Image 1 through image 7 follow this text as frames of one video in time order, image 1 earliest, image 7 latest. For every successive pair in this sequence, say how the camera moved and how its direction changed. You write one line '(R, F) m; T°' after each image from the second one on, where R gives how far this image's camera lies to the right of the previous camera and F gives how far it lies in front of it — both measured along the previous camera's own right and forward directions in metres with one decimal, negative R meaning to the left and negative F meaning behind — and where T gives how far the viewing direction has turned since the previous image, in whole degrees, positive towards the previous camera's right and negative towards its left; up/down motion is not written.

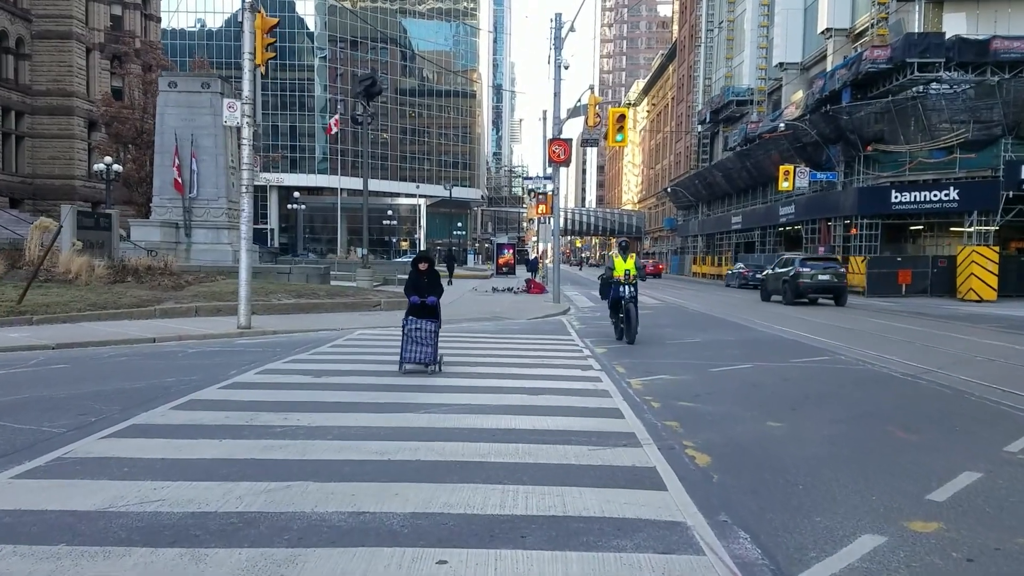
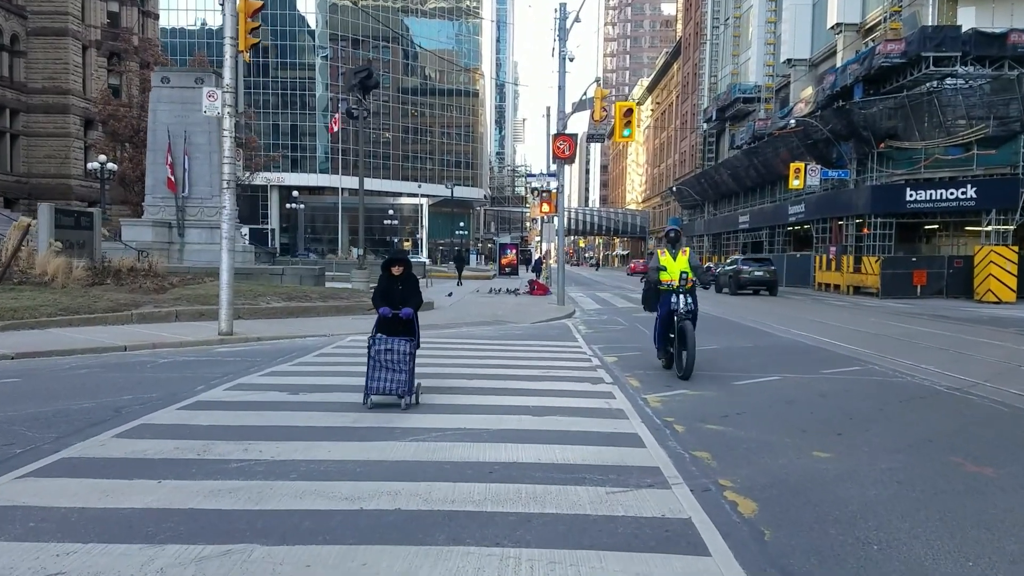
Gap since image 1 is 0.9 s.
(0.0, +1.0) m; 0°
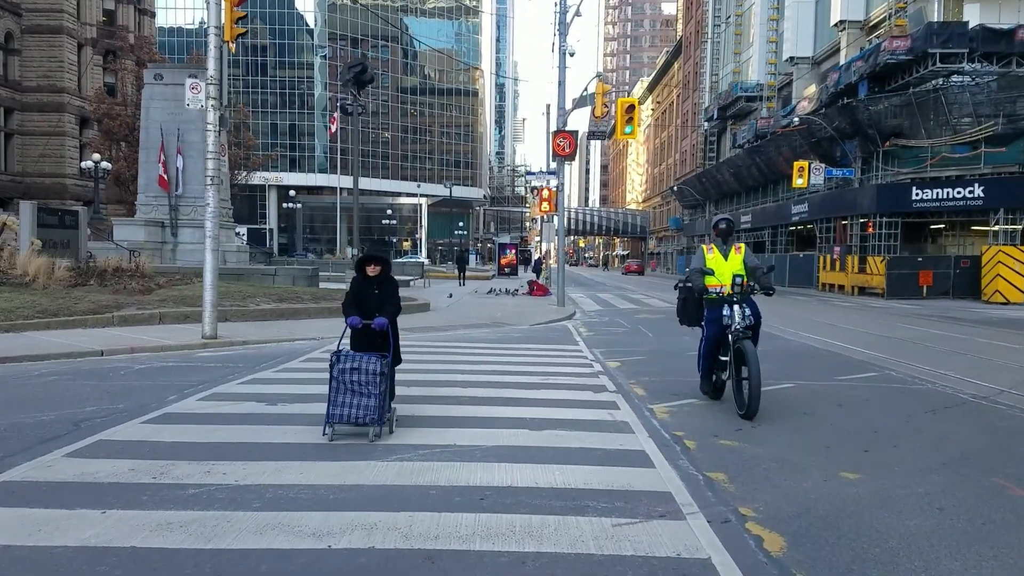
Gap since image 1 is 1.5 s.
(0.0, +0.6) m; 0°
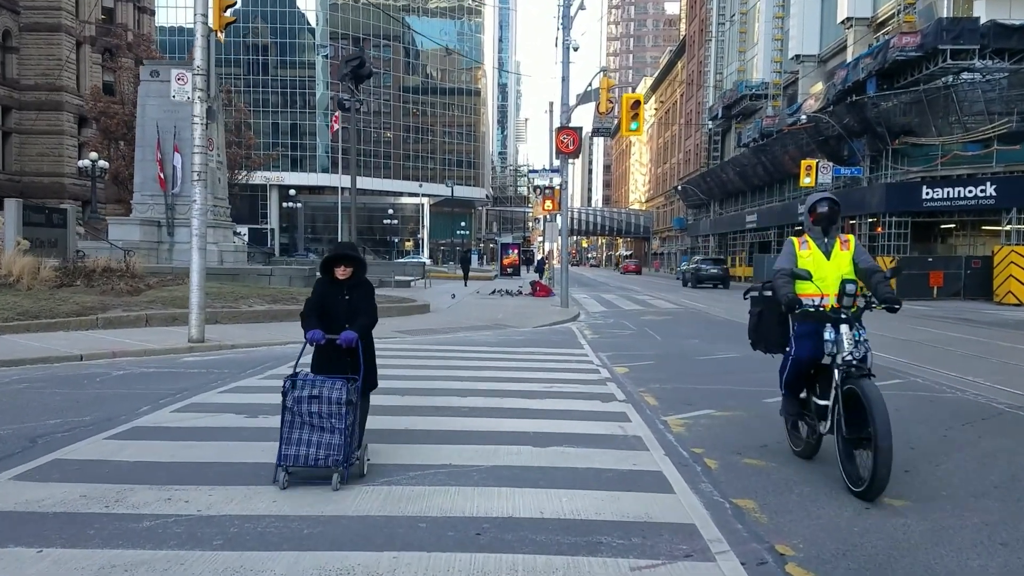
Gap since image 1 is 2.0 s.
(0.0, +0.6) m; 0°
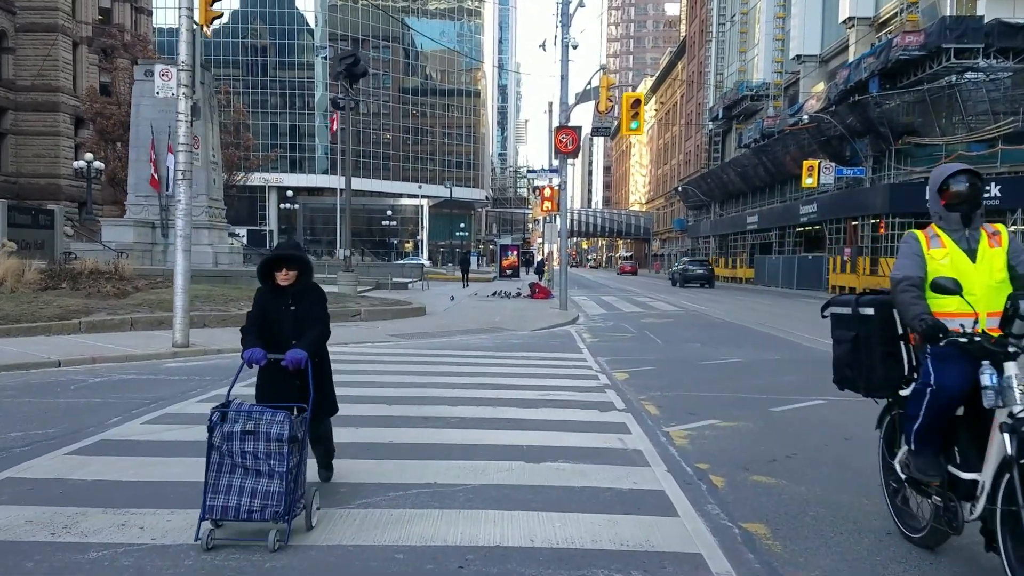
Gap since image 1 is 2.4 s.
(+0.1, +0.4) m; 0°
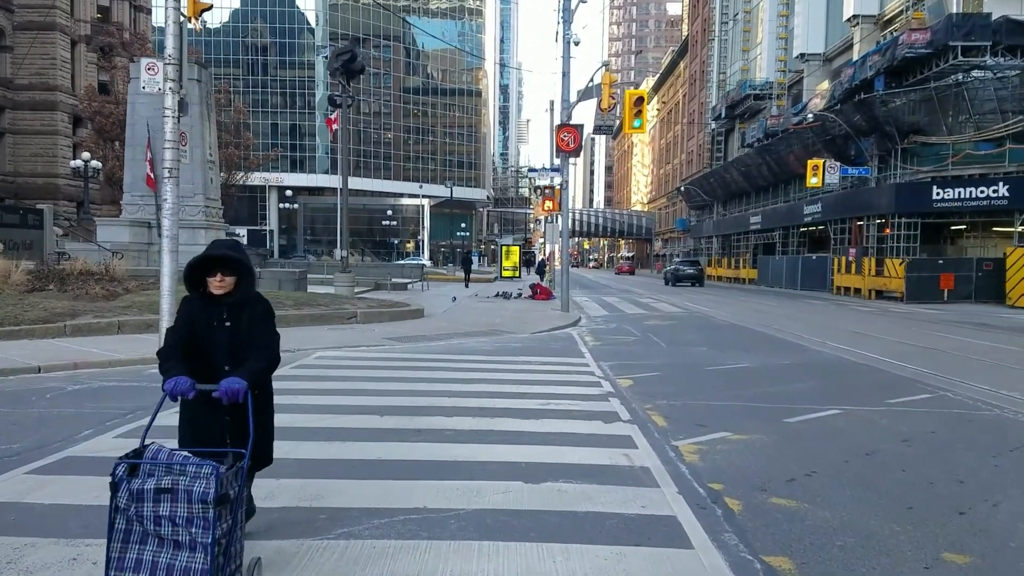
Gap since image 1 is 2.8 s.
(0.0, +0.4) m; 0°
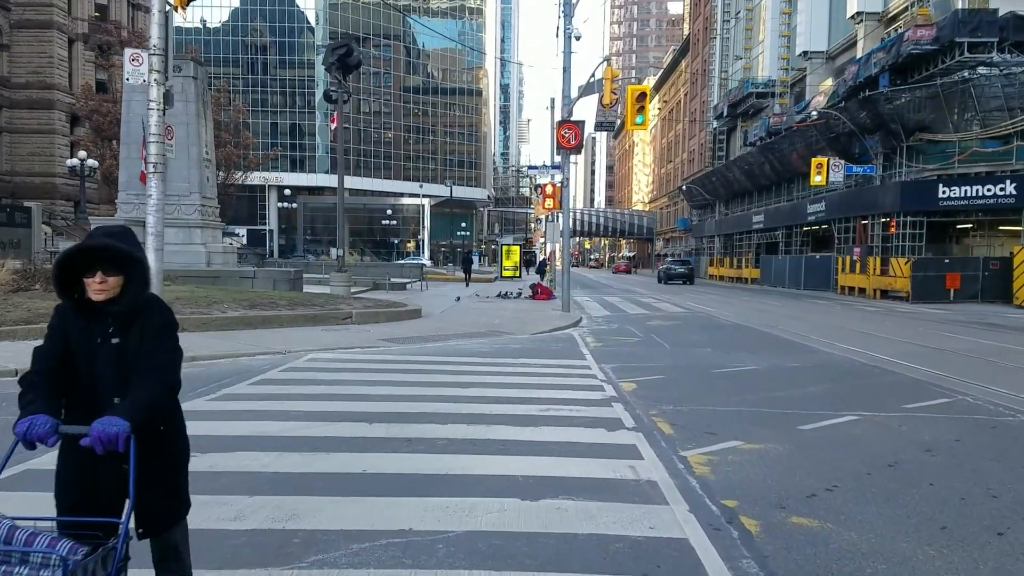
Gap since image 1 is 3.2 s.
(0.0, +0.4) m; 0°
